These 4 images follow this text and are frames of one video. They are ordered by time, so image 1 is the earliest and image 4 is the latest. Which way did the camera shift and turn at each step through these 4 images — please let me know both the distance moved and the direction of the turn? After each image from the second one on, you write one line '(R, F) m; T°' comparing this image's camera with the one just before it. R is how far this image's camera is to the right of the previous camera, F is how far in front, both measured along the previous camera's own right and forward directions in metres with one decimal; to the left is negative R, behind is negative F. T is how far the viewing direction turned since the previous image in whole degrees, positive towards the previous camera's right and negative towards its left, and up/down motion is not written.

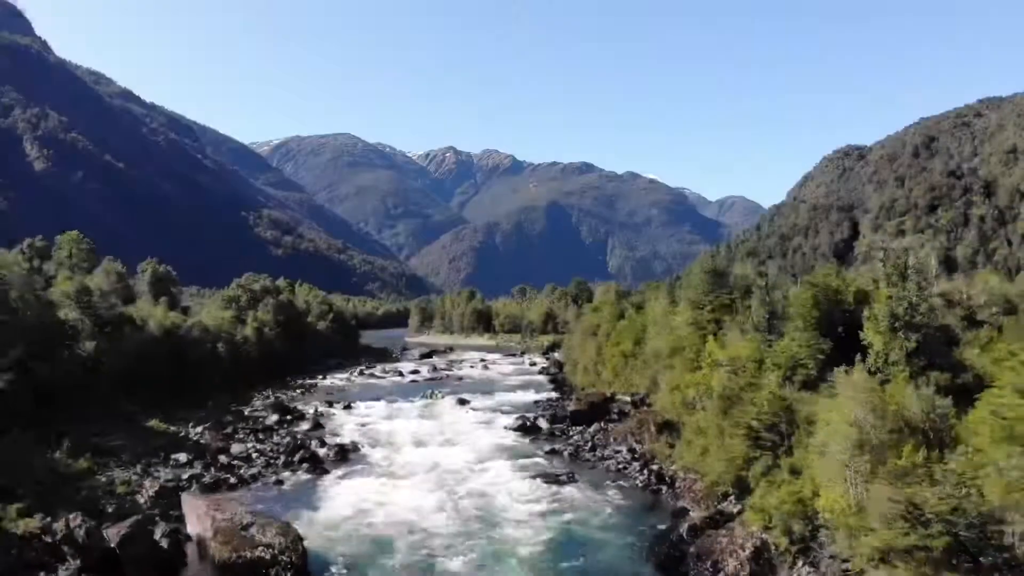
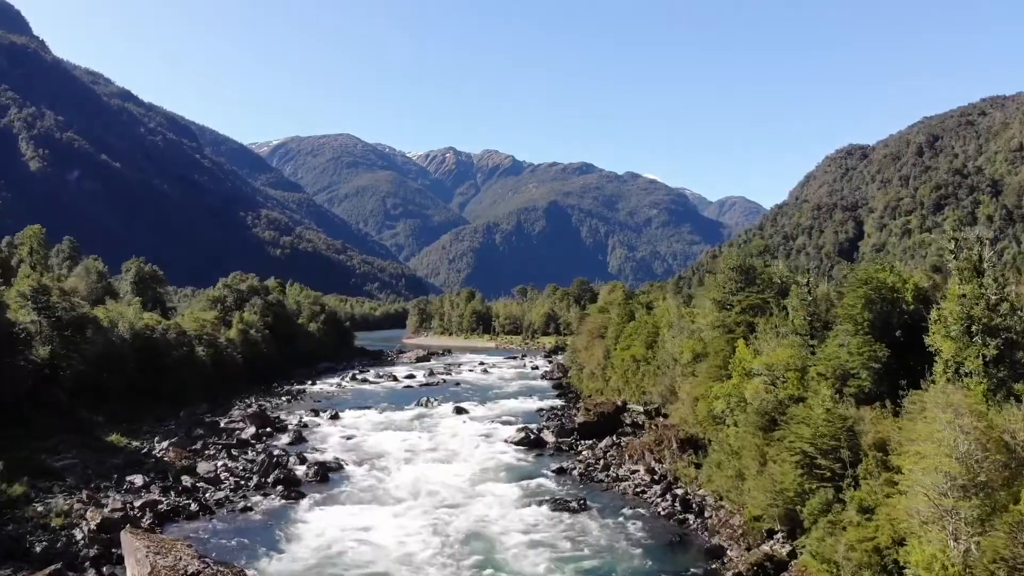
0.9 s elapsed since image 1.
(-0.1, +5.5) m; 0°
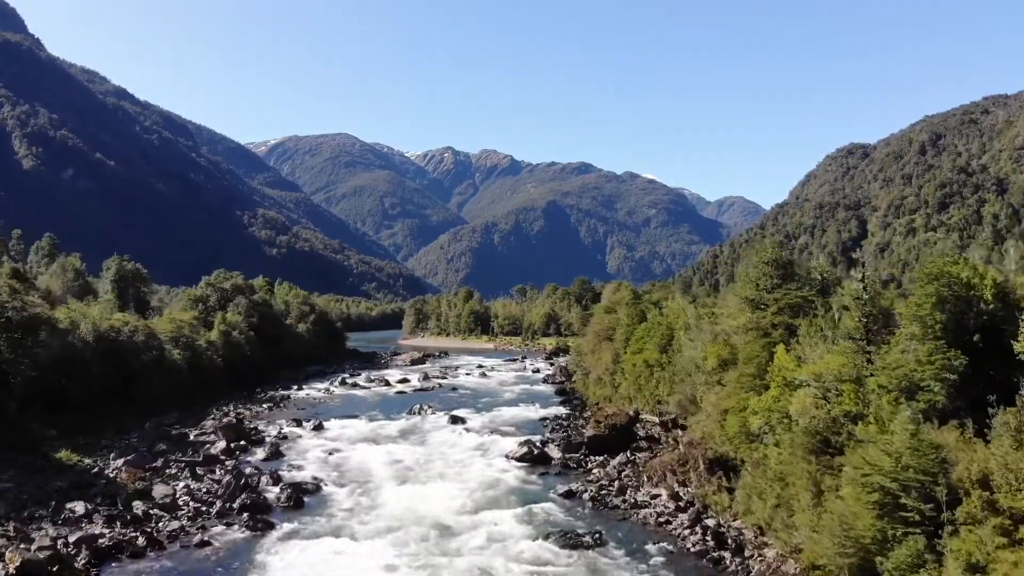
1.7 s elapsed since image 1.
(-0.2, +5.4) m; 0°
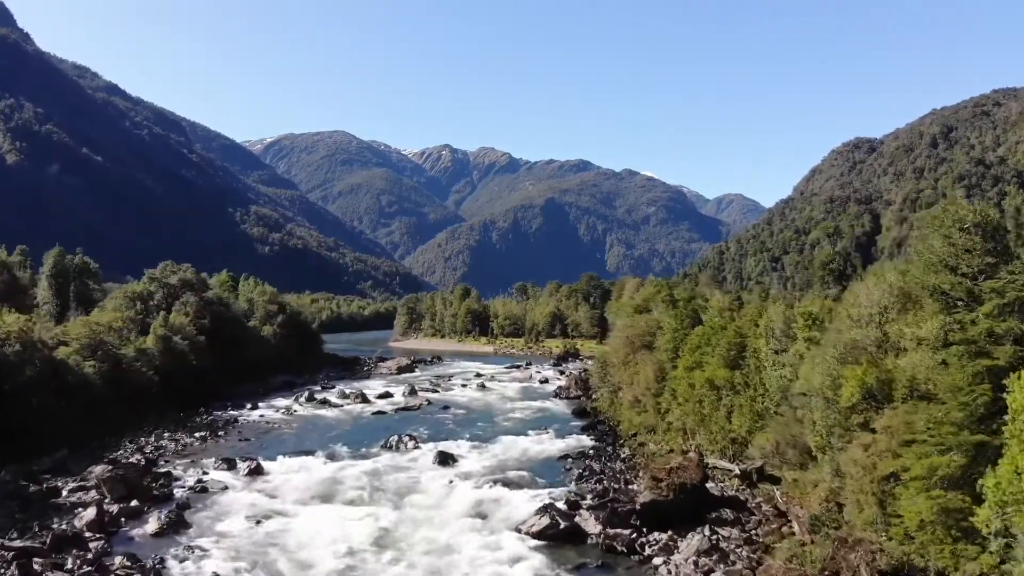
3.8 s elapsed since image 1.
(-0.6, +15.2) m; 0°
